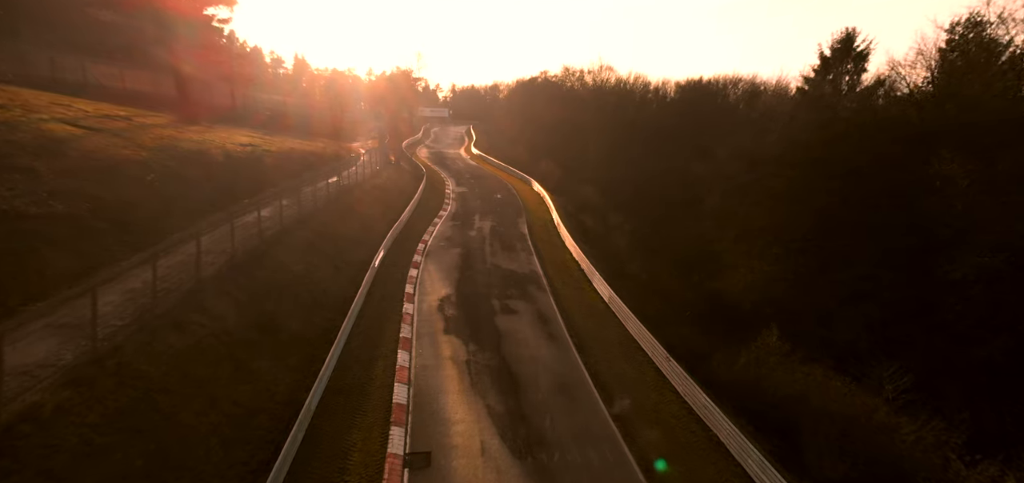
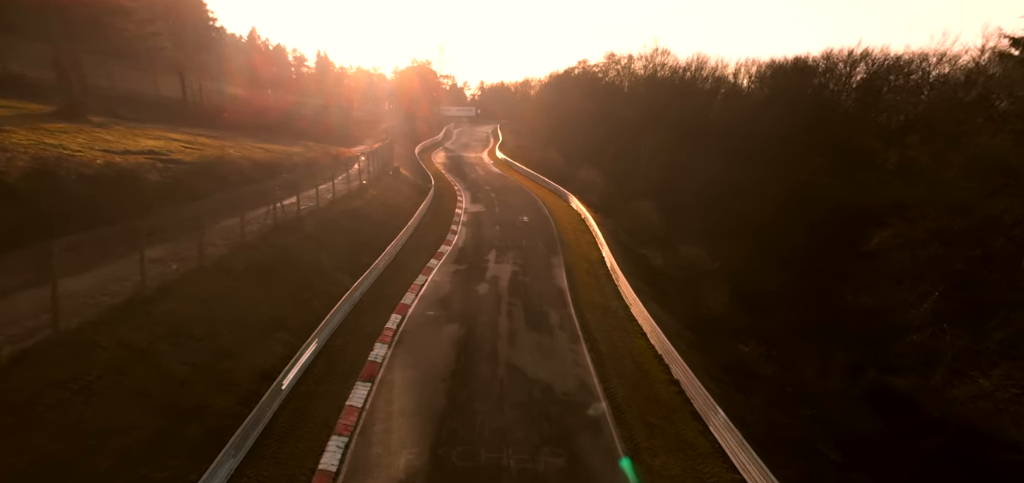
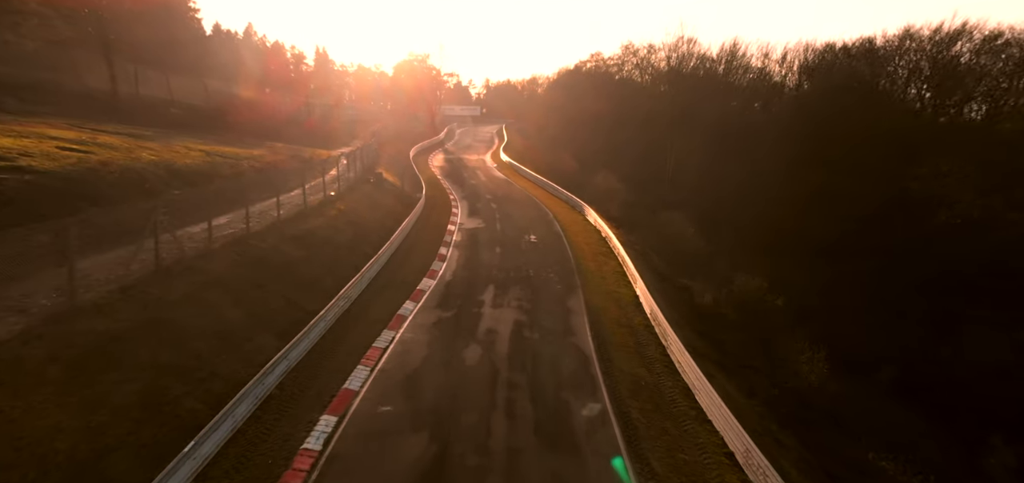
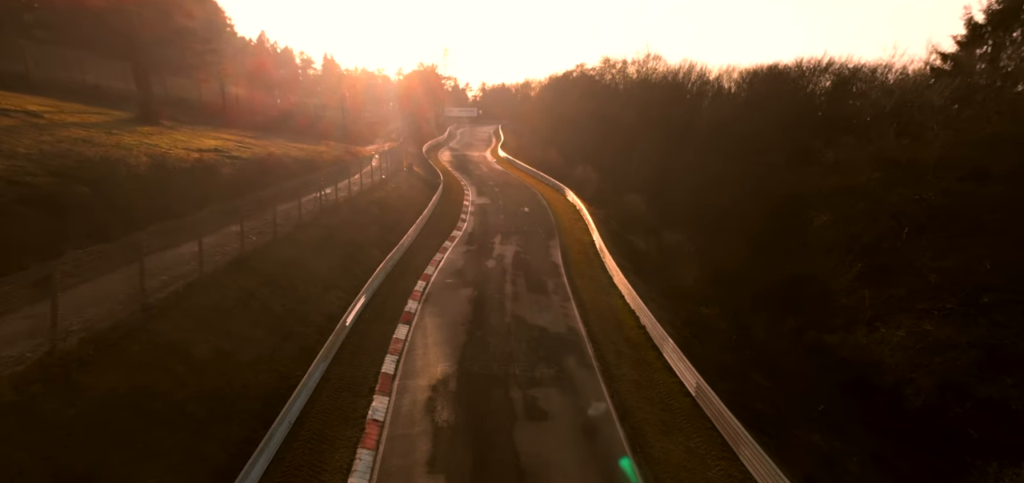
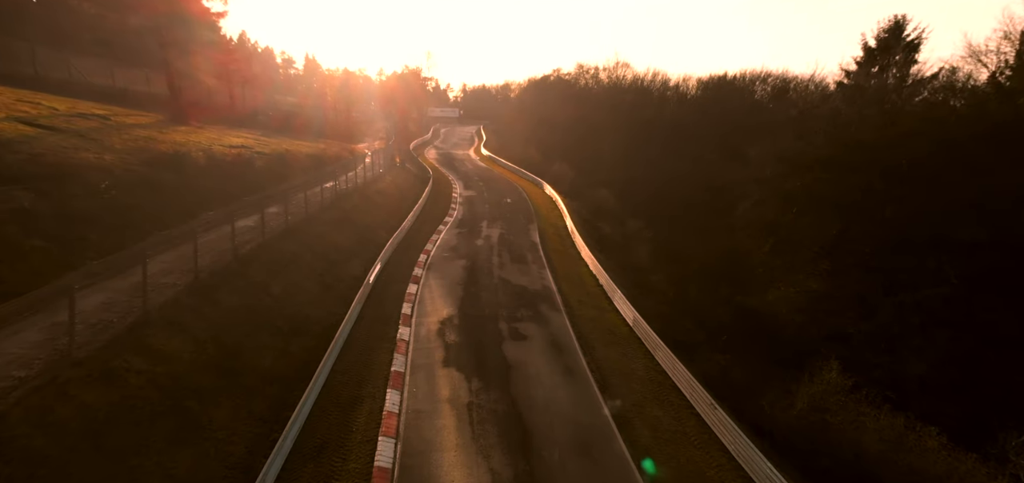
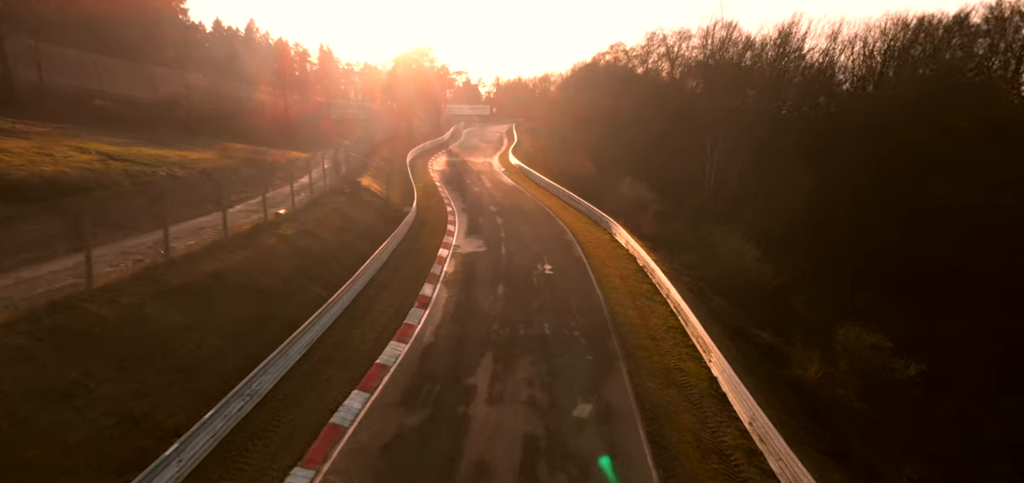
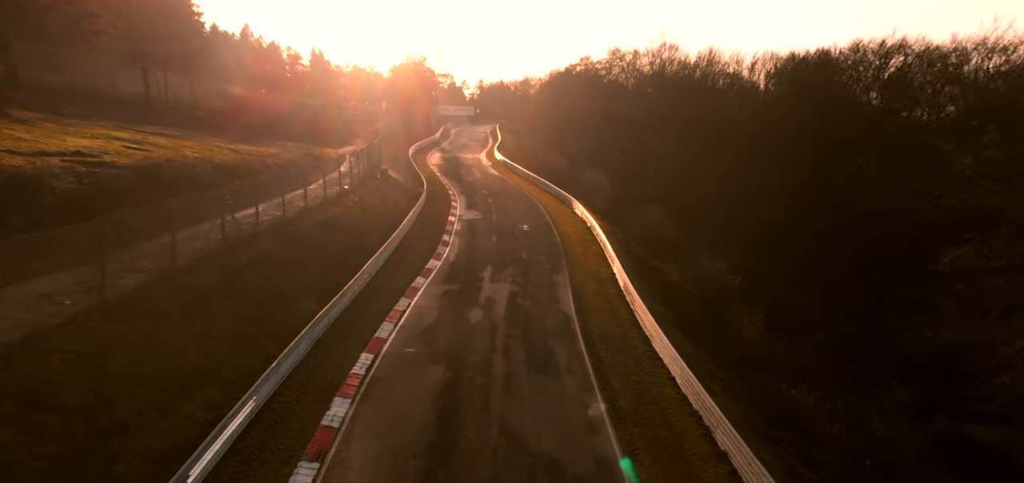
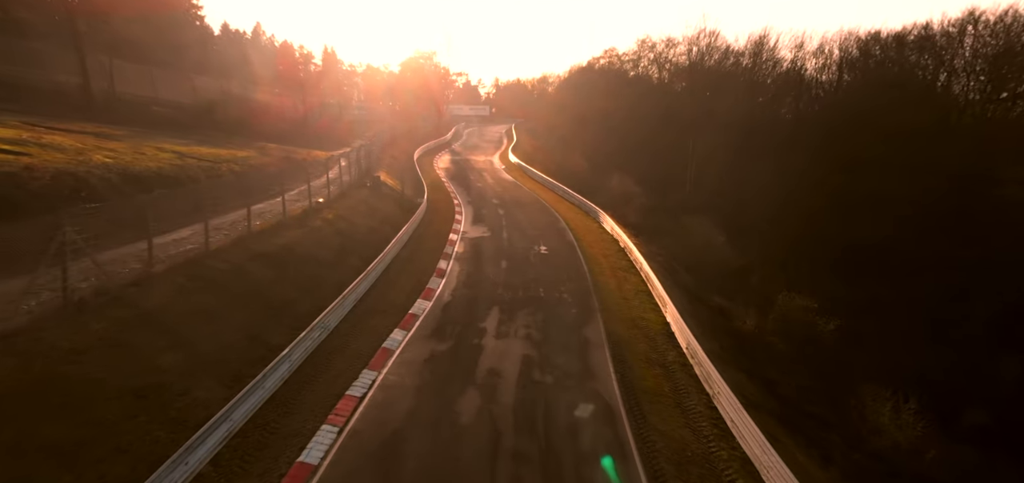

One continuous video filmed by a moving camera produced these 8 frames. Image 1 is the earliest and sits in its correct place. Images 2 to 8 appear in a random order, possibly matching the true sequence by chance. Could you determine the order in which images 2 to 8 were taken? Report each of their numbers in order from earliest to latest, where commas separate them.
5, 4, 2, 7, 3, 8, 6
